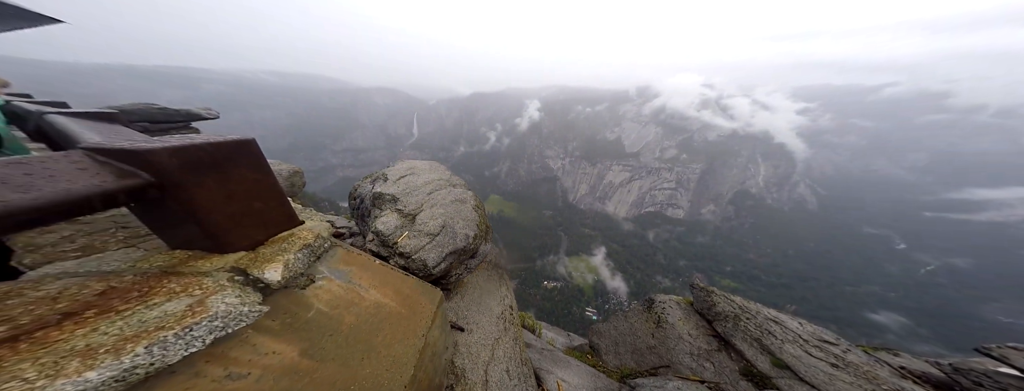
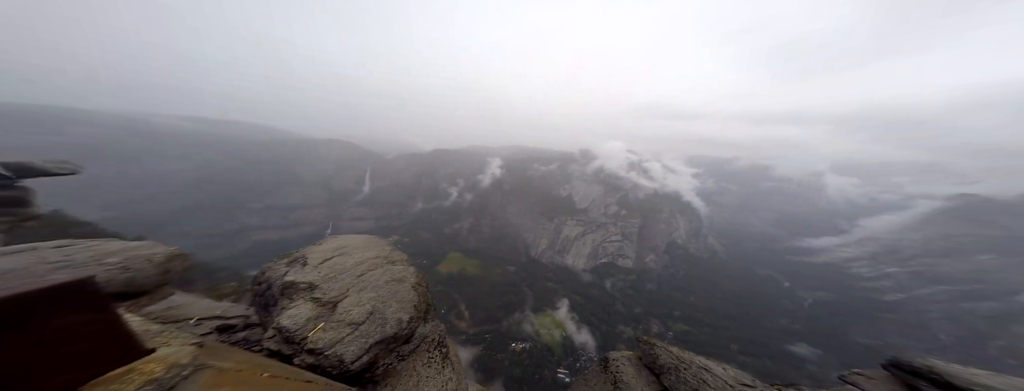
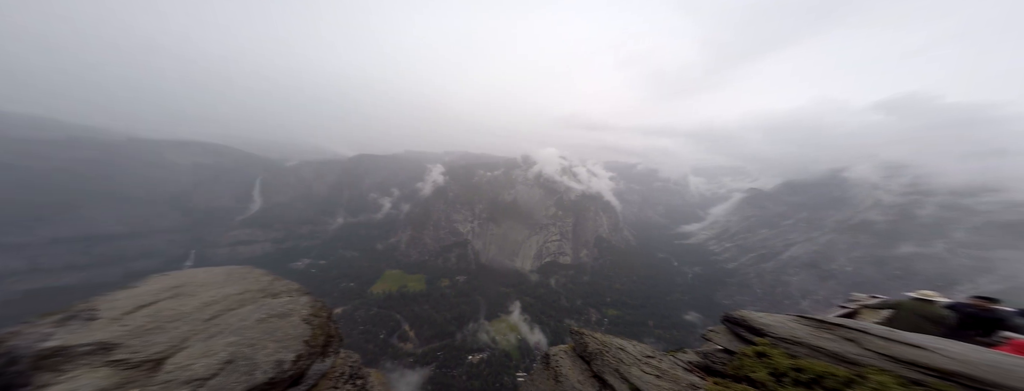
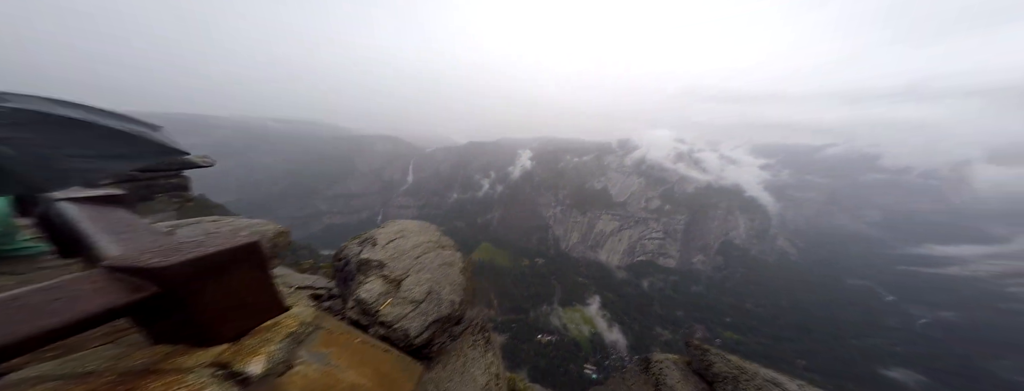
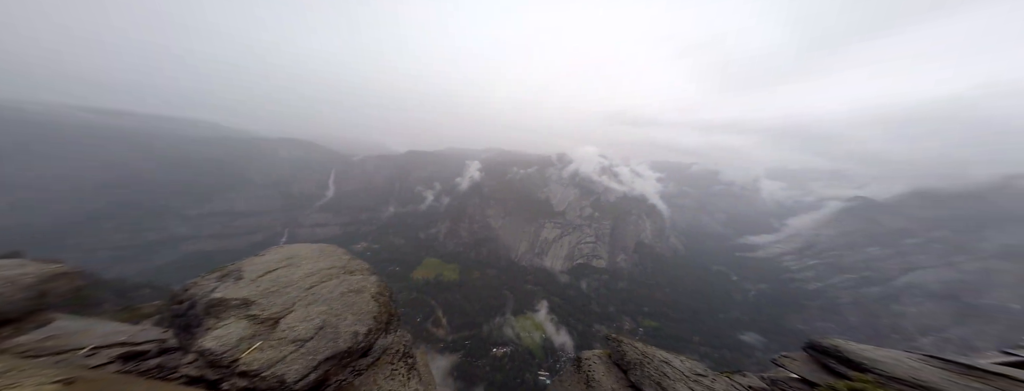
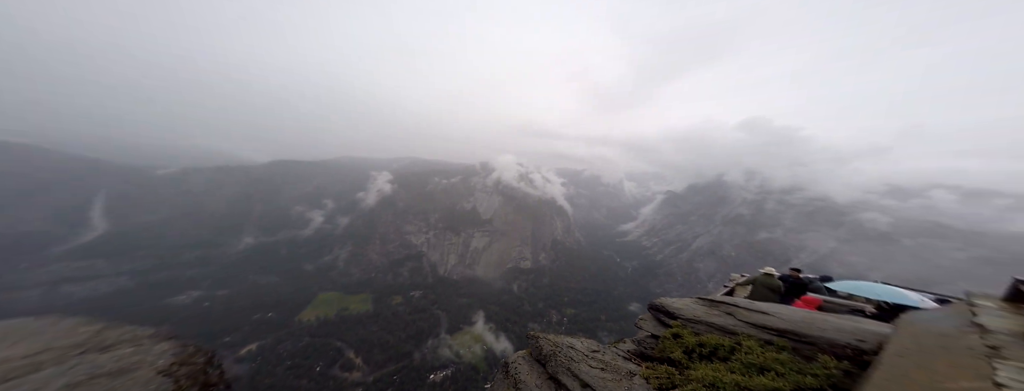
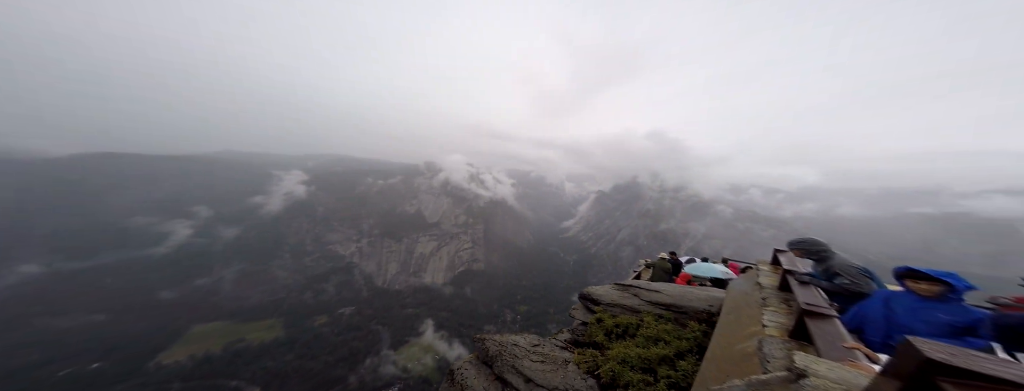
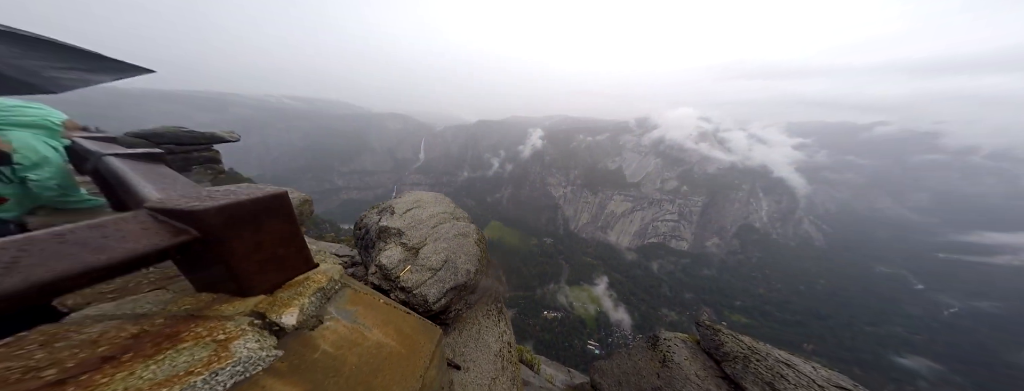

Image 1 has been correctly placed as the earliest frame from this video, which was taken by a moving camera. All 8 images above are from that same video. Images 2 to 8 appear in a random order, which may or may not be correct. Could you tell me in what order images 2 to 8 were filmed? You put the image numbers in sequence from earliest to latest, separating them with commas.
8, 4, 2, 5, 3, 6, 7
